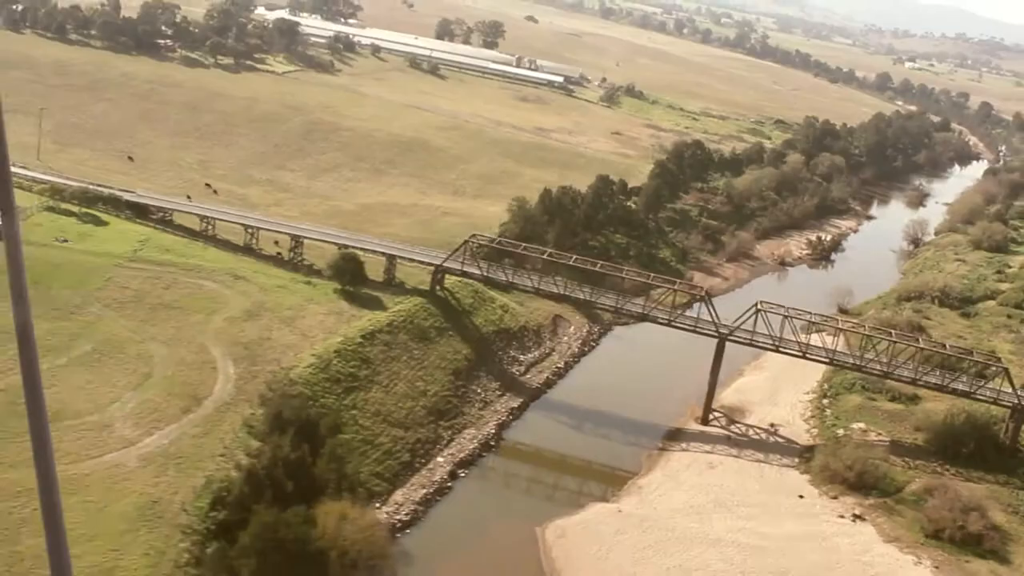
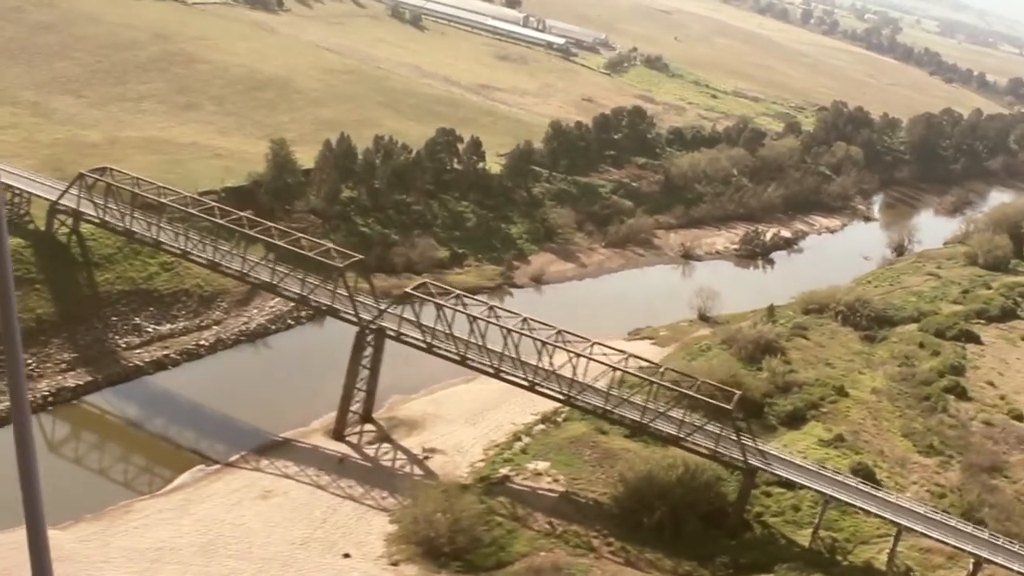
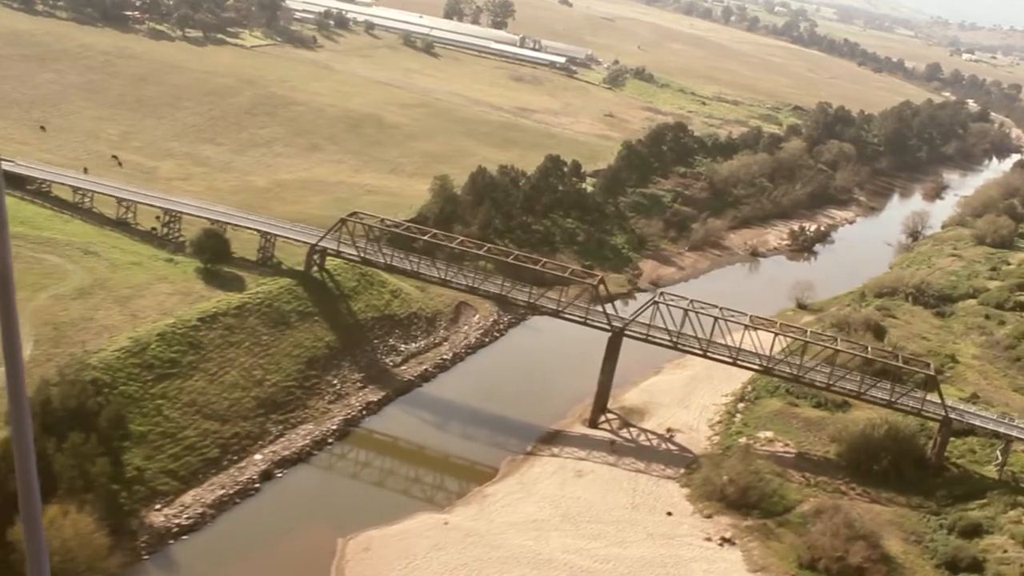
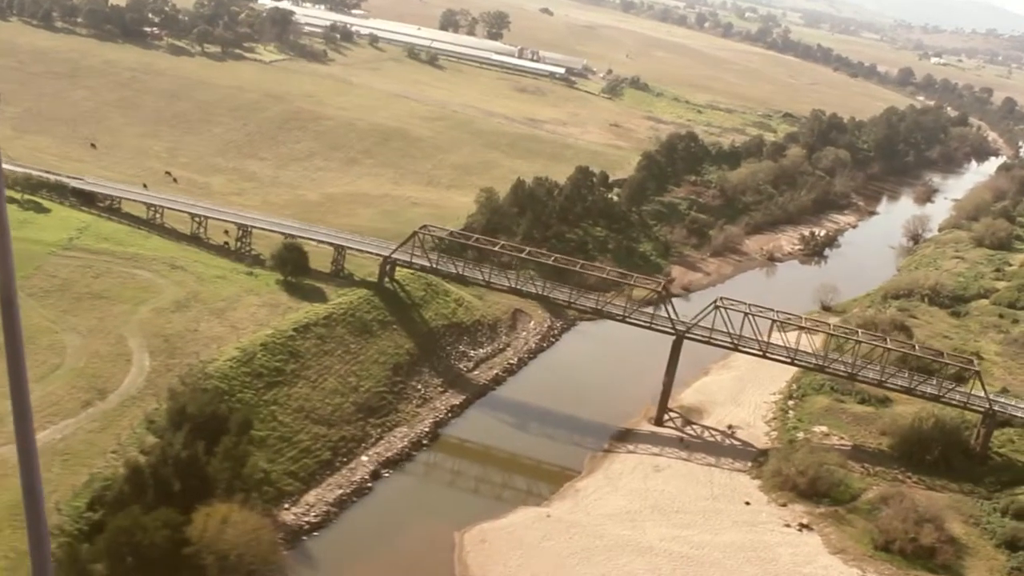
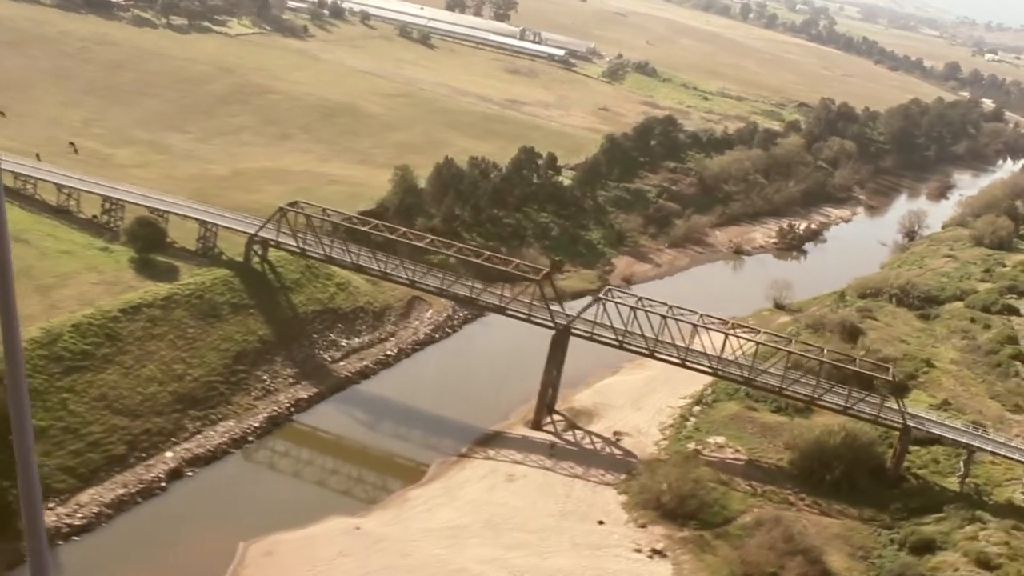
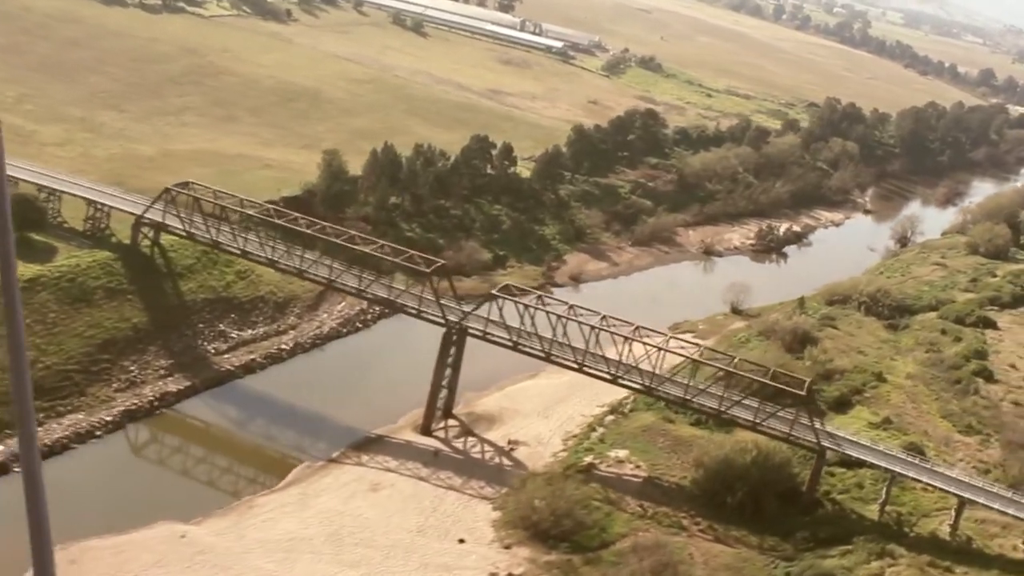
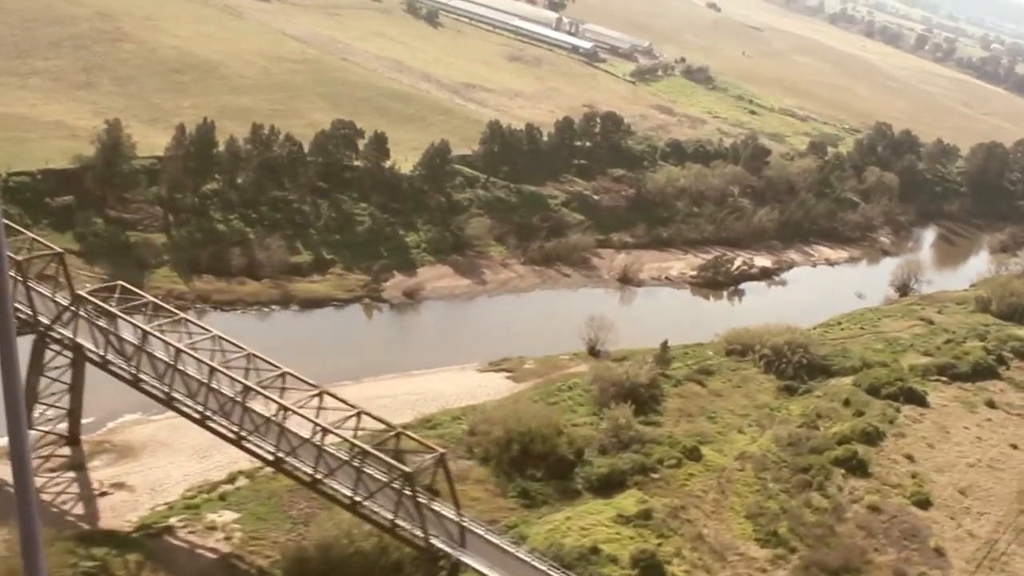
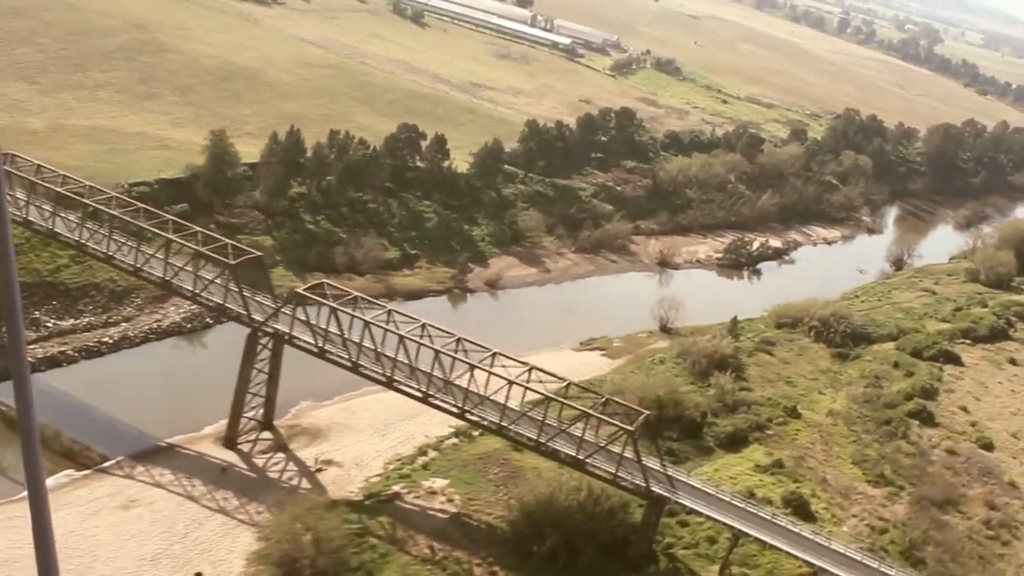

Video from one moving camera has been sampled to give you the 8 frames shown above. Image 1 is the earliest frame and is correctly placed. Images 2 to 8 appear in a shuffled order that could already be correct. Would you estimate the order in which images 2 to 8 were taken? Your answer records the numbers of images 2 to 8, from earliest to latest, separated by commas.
4, 3, 5, 6, 2, 8, 7
